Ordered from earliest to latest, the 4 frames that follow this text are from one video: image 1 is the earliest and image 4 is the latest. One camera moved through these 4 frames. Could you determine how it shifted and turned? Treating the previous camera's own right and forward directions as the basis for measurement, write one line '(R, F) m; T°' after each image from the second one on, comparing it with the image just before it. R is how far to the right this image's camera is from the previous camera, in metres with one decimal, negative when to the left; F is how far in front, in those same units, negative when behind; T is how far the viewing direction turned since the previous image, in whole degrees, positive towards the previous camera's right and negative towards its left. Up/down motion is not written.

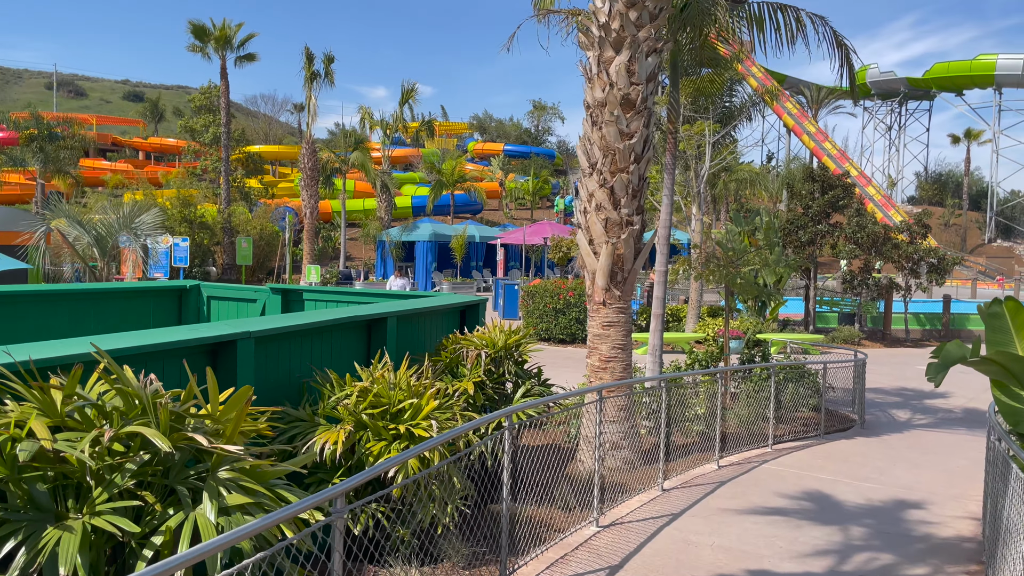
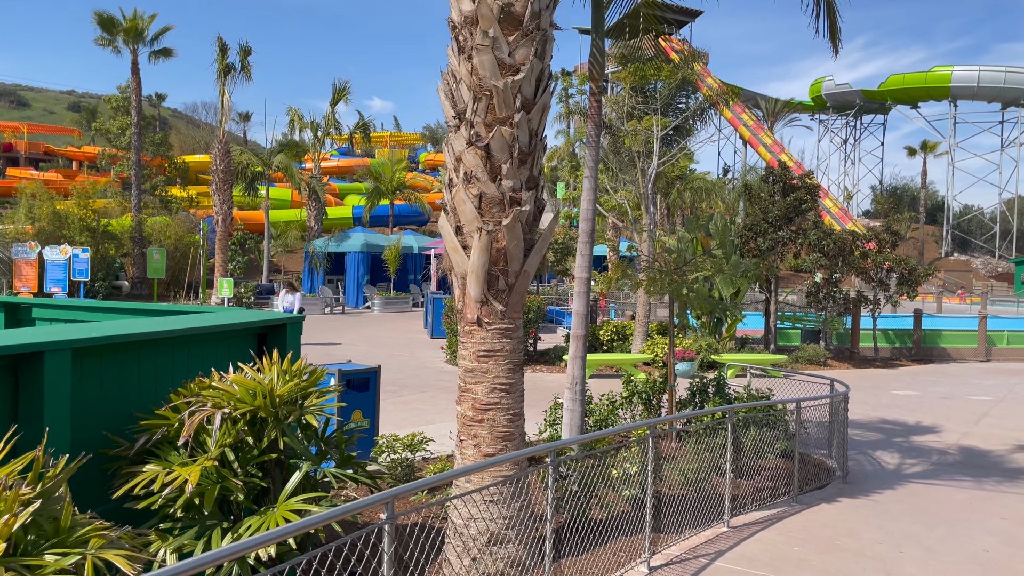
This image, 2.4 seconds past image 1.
(+0.7, +2.2) m; +3°
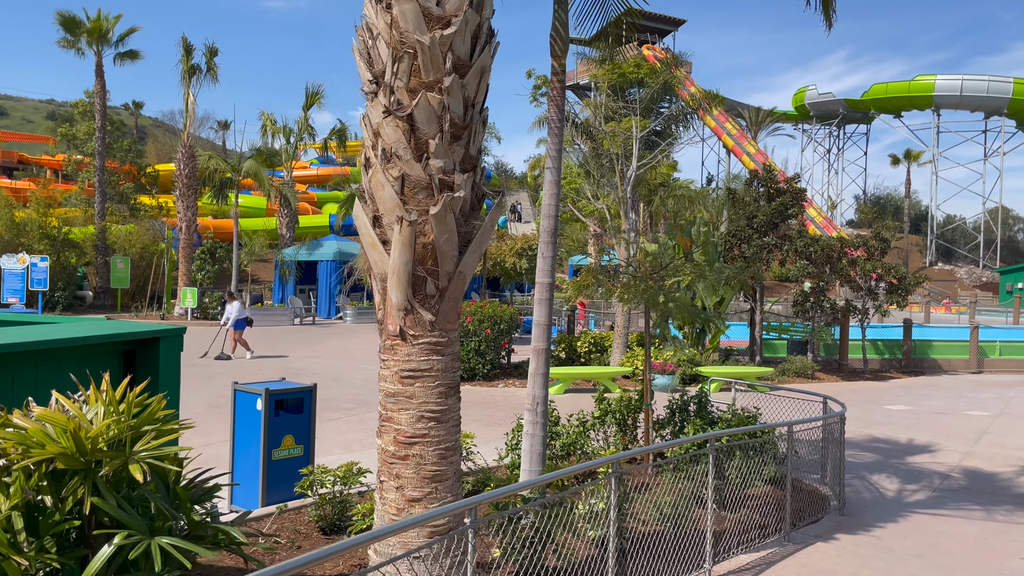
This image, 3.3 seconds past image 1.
(+0.2, +0.8) m; +1°
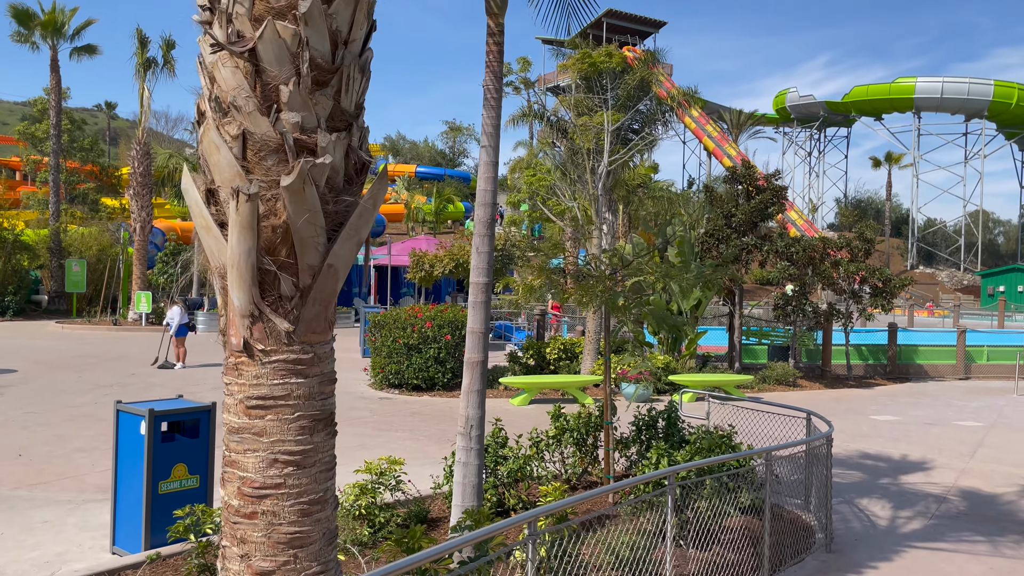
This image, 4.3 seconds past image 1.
(+0.3, +0.9) m; +1°
